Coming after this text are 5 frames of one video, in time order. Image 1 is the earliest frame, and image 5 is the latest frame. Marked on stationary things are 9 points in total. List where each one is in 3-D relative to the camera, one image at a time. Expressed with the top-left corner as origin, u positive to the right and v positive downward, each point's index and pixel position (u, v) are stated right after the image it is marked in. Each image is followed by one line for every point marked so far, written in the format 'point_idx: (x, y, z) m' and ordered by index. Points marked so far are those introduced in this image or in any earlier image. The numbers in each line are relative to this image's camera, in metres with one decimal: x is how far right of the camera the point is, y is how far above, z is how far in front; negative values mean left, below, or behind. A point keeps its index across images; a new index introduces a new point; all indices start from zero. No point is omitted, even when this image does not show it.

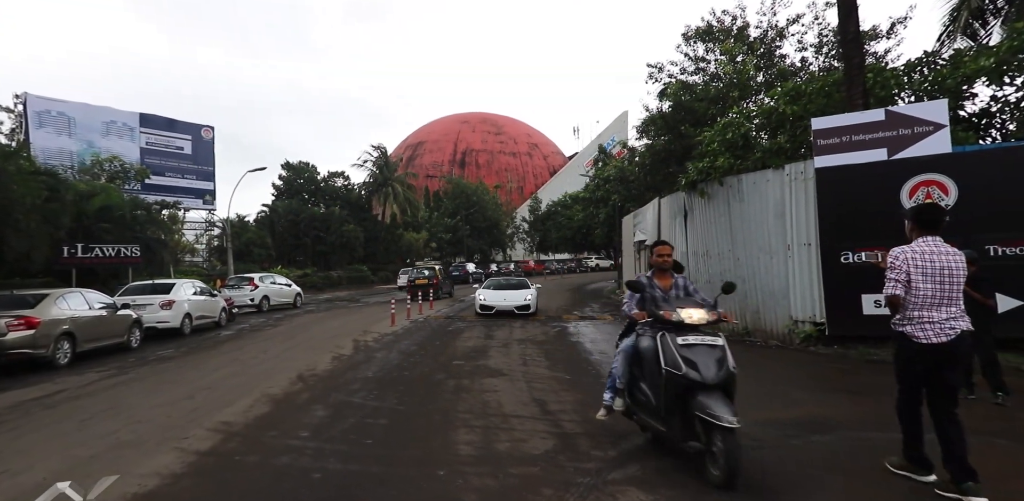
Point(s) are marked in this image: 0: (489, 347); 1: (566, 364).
0: (-0.5, -2.2, +11.7) m
1: (+1.0, -2.1, +9.2) m
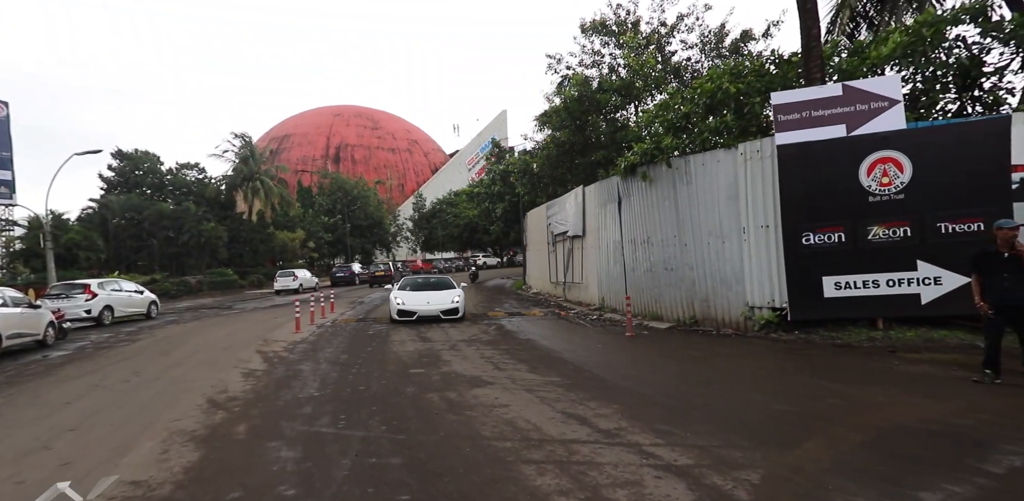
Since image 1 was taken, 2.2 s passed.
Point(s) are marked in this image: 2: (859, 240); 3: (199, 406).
0: (-1.5, -1.9, +10.1) m
1: (+0.6, -1.8, +8.0) m
2: (+6.0, +0.2, +9.0) m
3: (-3.8, -1.9, +6.3) m
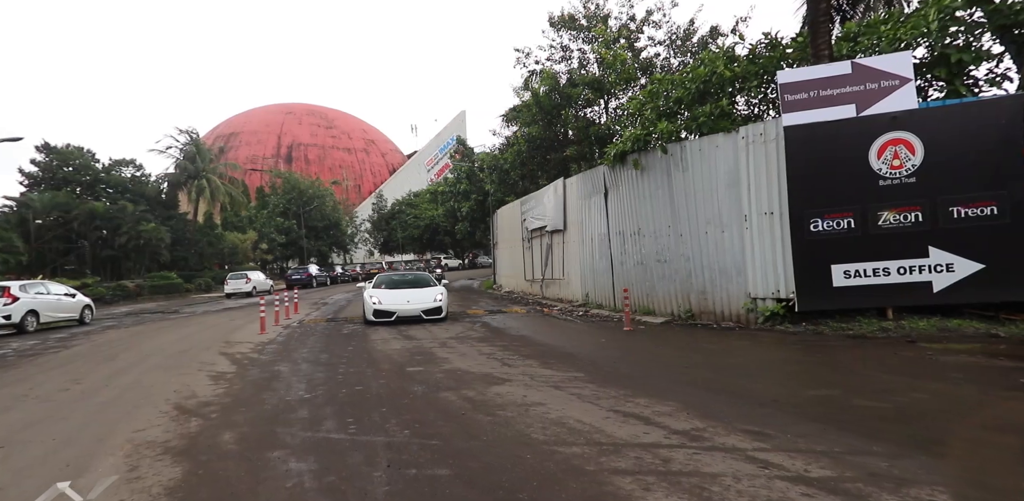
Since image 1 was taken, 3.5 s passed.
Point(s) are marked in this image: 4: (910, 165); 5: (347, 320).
0: (-1.5, -1.7, +9.2) m
1: (+0.7, -1.6, +7.3) m
2: (+6.0, +0.4, +8.8) m
3: (-3.5, -1.7, +5.3) m
4: (+6.6, +1.4, +8.6) m
5: (-4.7, -2.0, +14.8) m
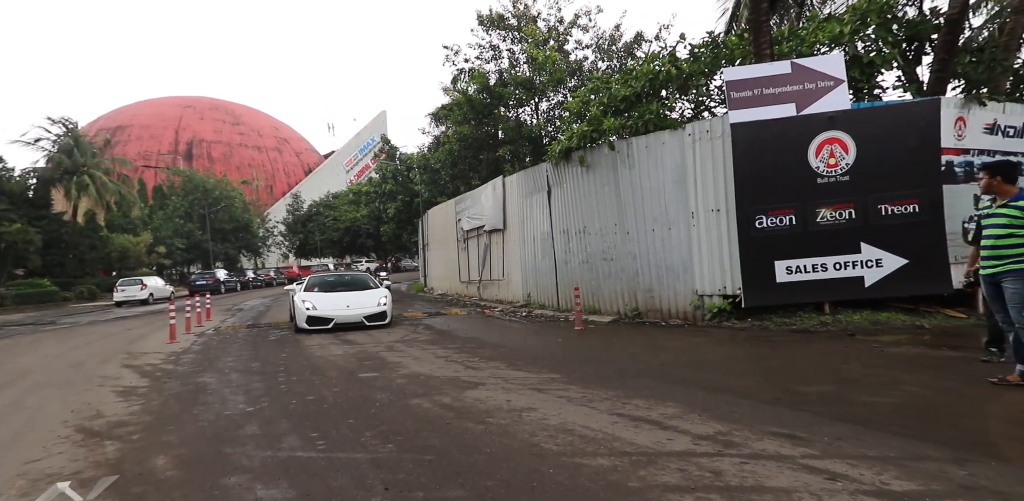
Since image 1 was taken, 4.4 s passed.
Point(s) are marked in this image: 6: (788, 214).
0: (-2.2, -1.7, +8.4) m
1: (+0.2, -1.5, +6.9) m
2: (+5.3, +0.5, +9.2) m
3: (-3.6, -1.6, +4.2) m
4: (+5.9, +1.5, +9.1) m
5: (-6.2, -1.9, +13.5) m
6: (+5.0, +0.6, +9.3) m
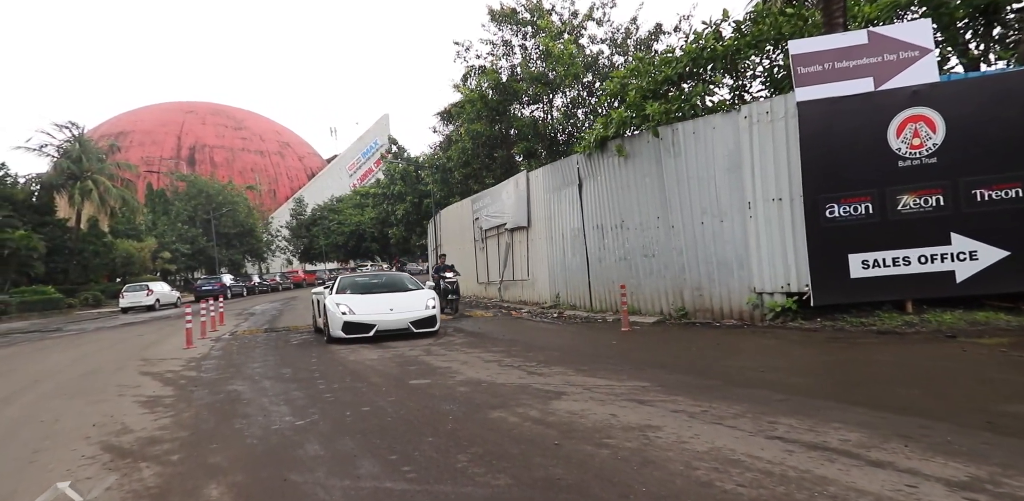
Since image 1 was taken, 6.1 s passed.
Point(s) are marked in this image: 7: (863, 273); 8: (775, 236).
0: (-1.4, -1.6, +7.7) m
1: (+1.0, -1.4, +6.1) m
2: (+6.0, +0.6, +8.4) m
3: (-2.9, -1.5, +3.5) m
4: (+6.6, +1.6, +8.3) m
5: (-5.4, -1.9, +12.7) m
6: (+5.7, +0.8, +8.5) m
7: (+5.8, -0.3, +8.6) m
8: (+4.7, +0.2, +9.2) m
